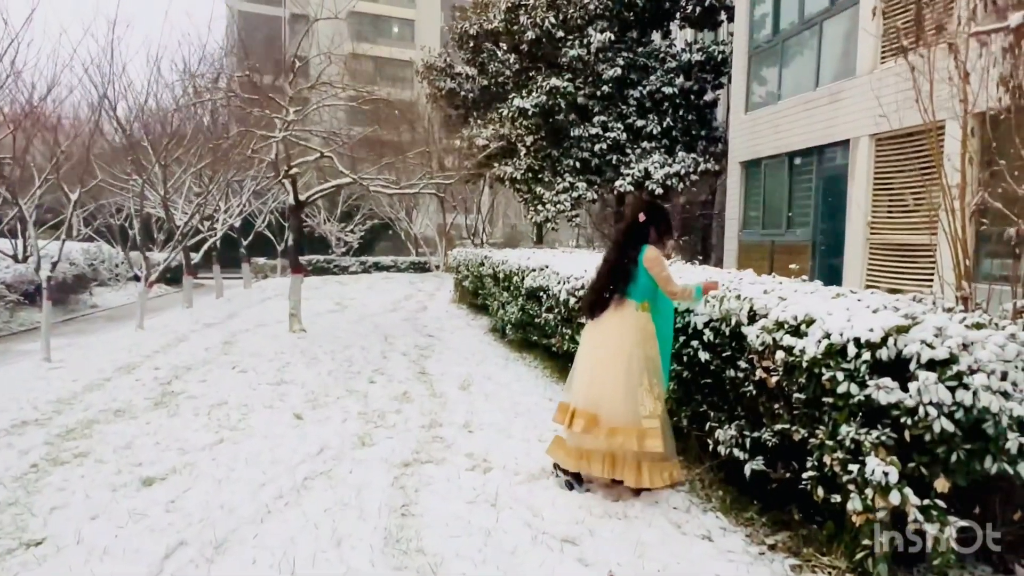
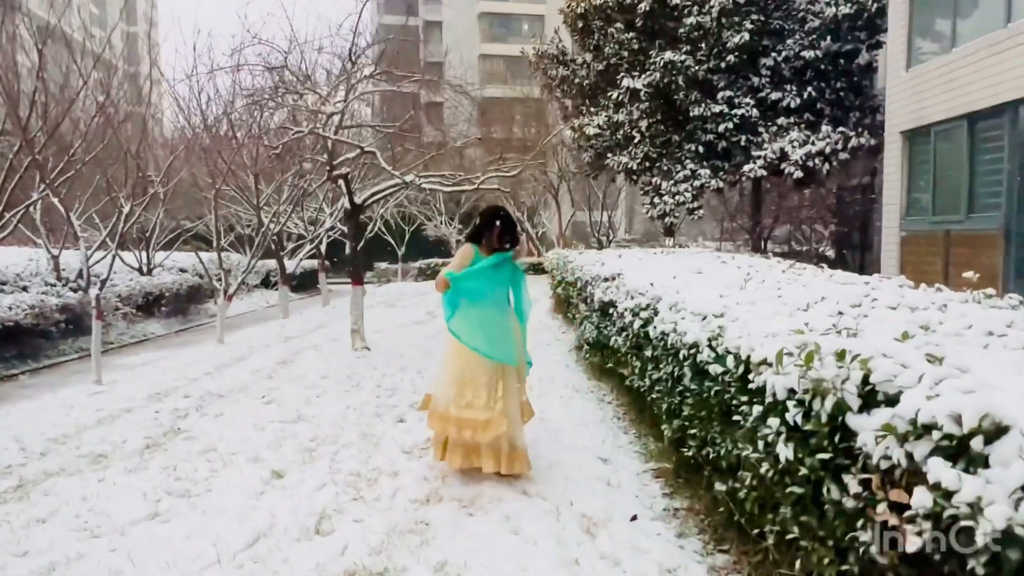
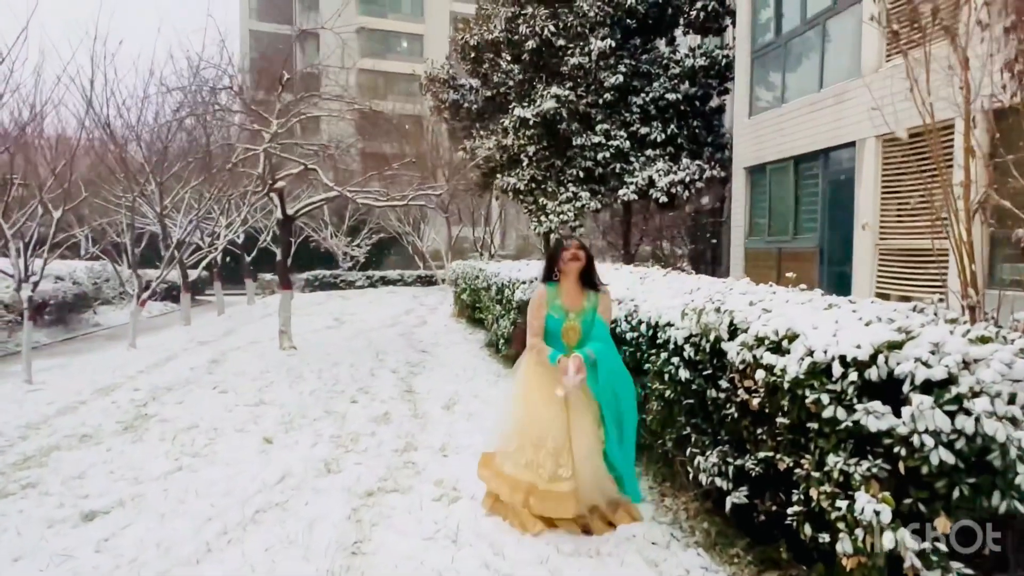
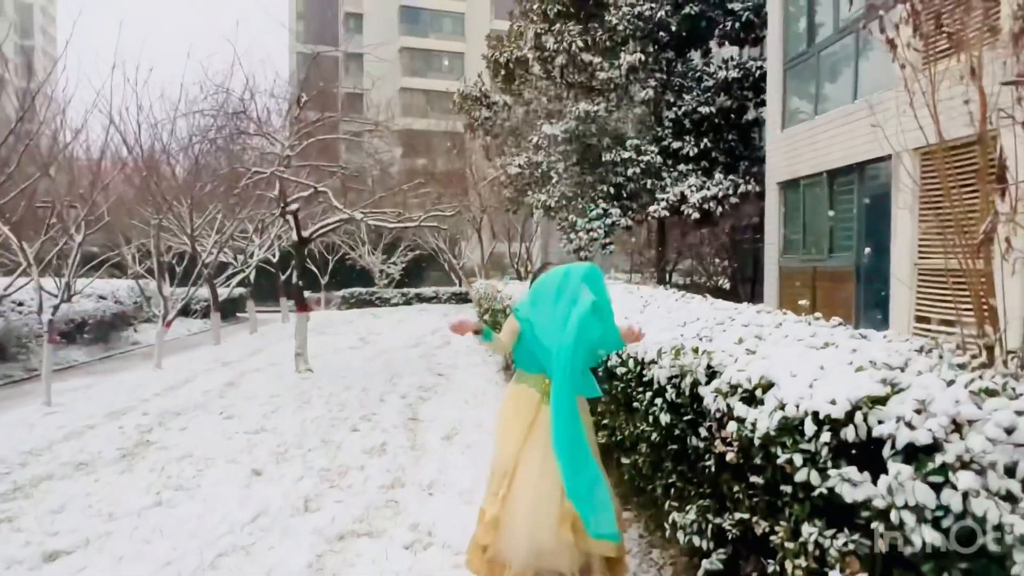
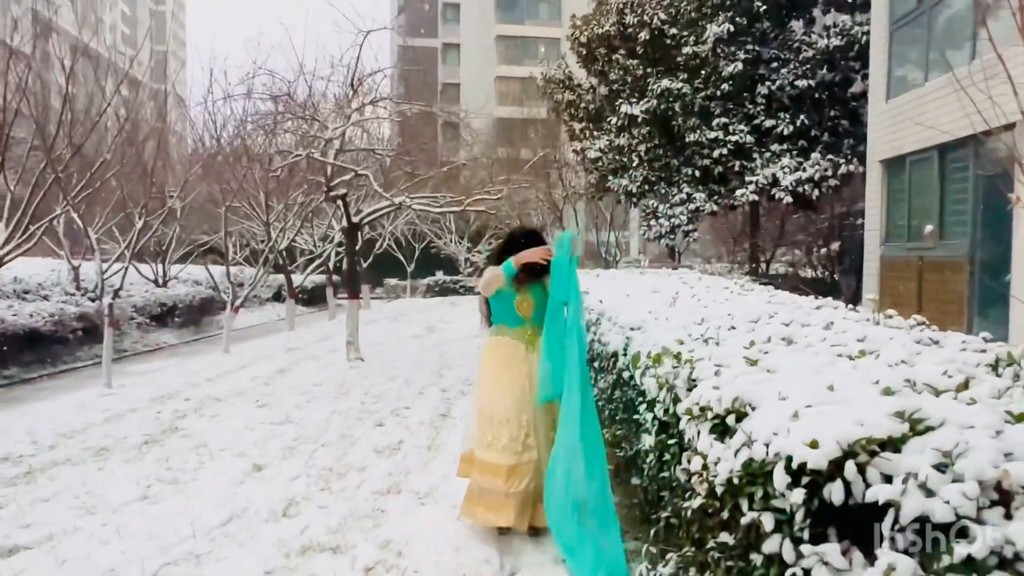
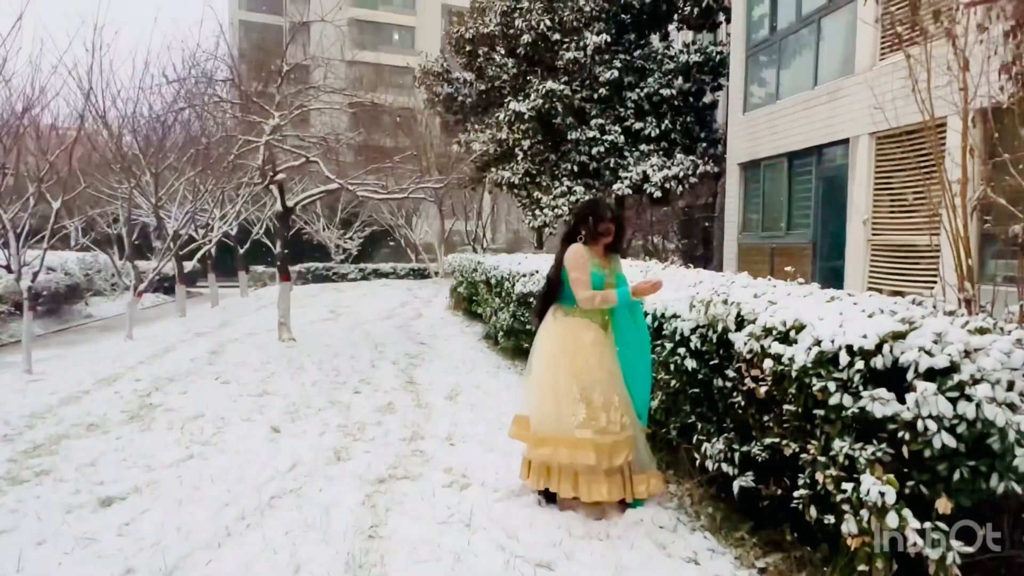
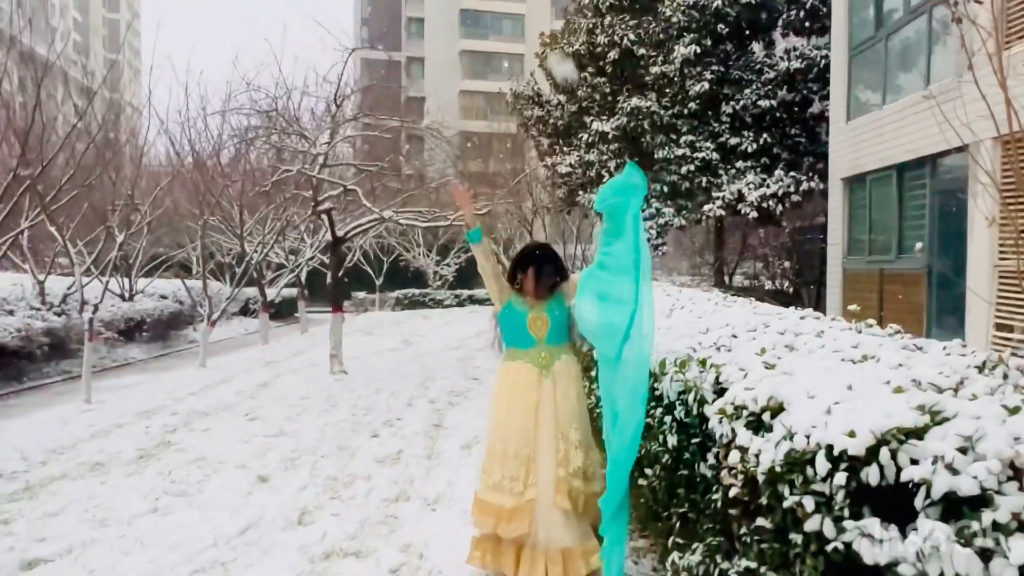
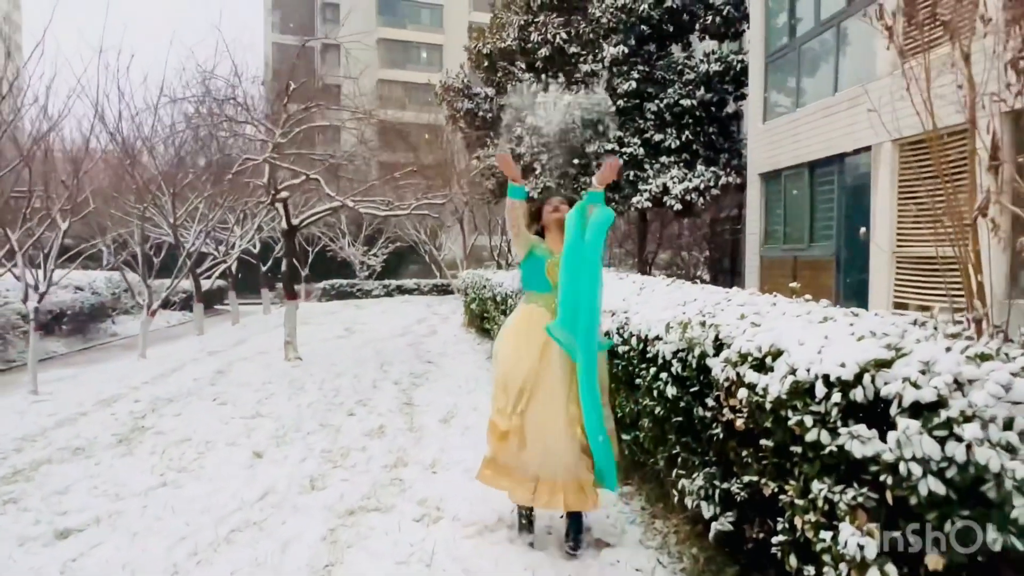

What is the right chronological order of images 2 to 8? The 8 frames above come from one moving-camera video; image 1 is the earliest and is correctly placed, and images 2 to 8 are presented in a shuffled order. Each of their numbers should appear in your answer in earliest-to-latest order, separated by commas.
6, 3, 8, 4, 7, 5, 2
